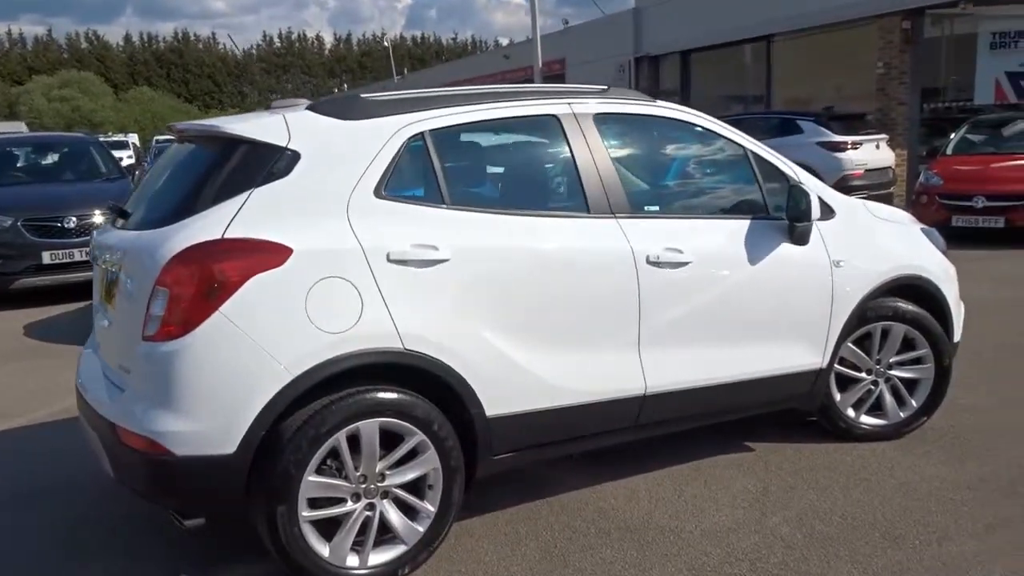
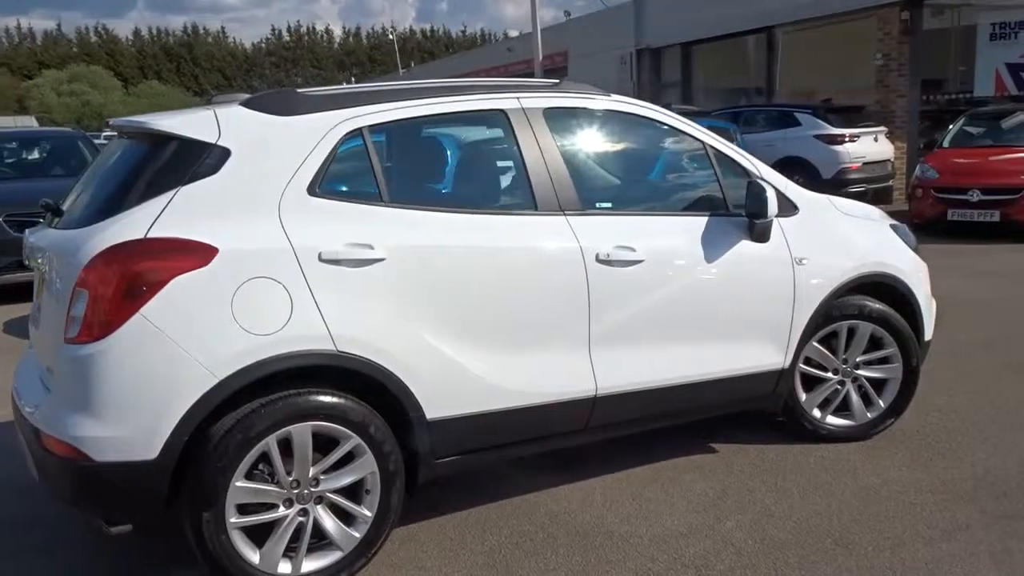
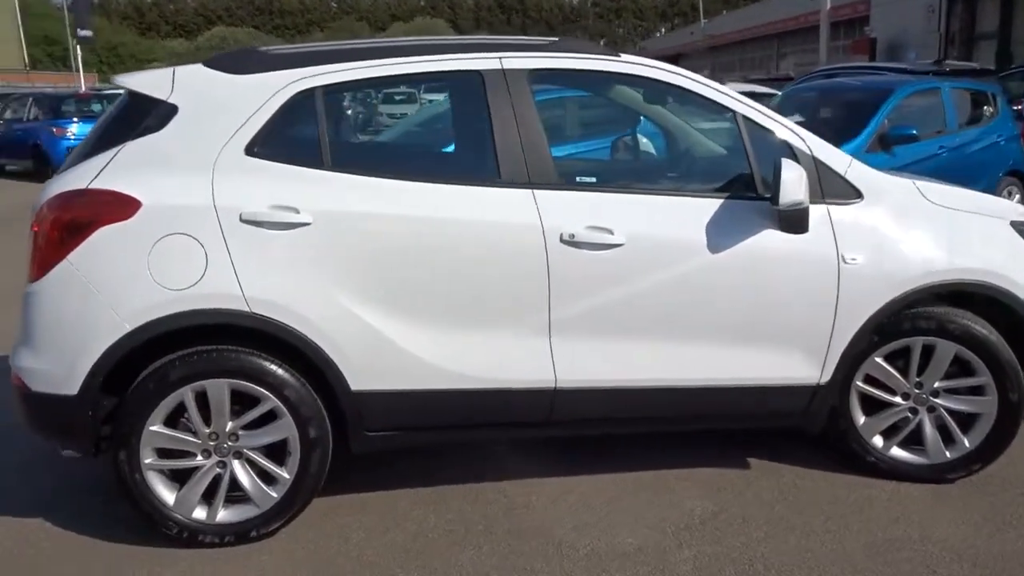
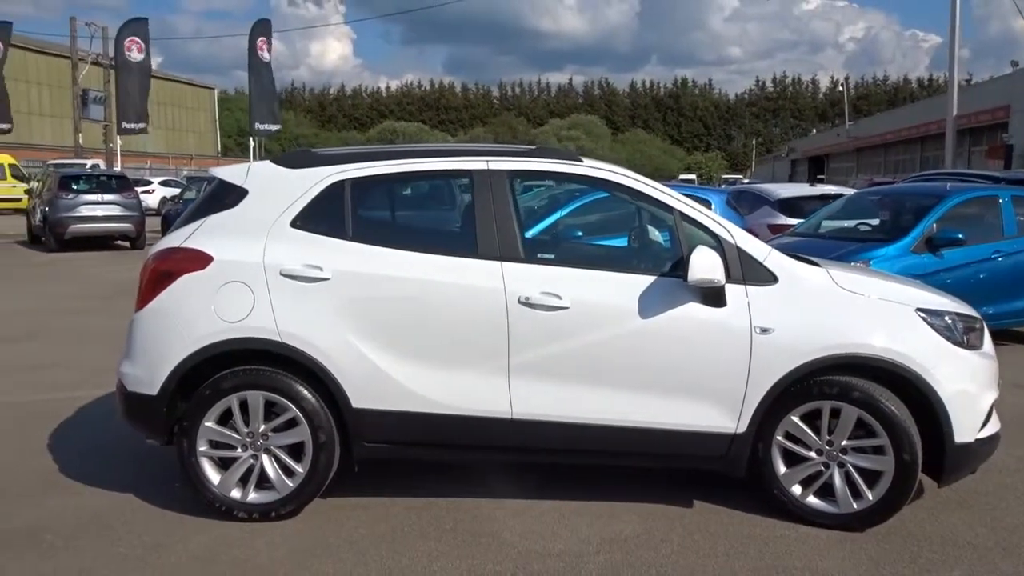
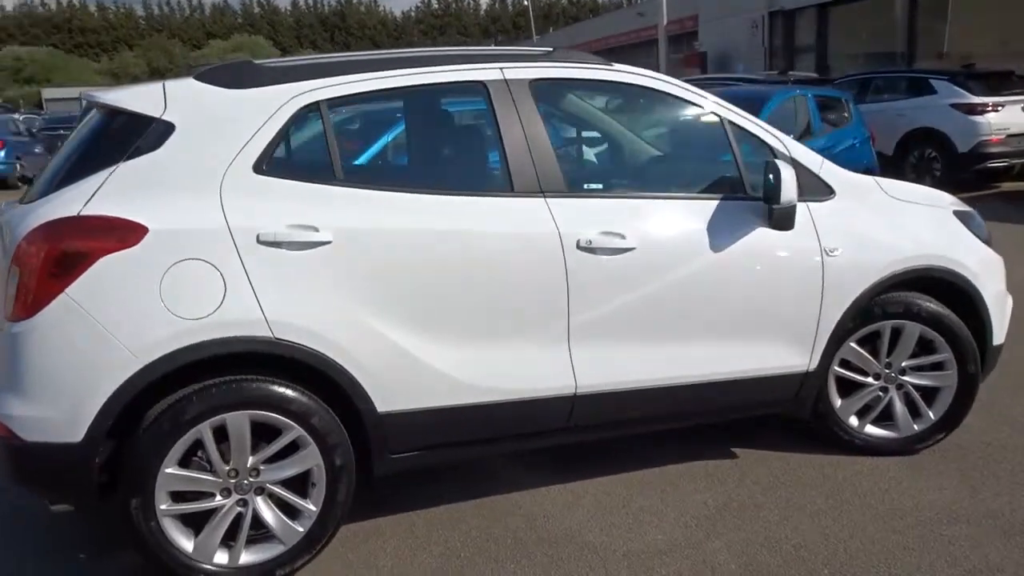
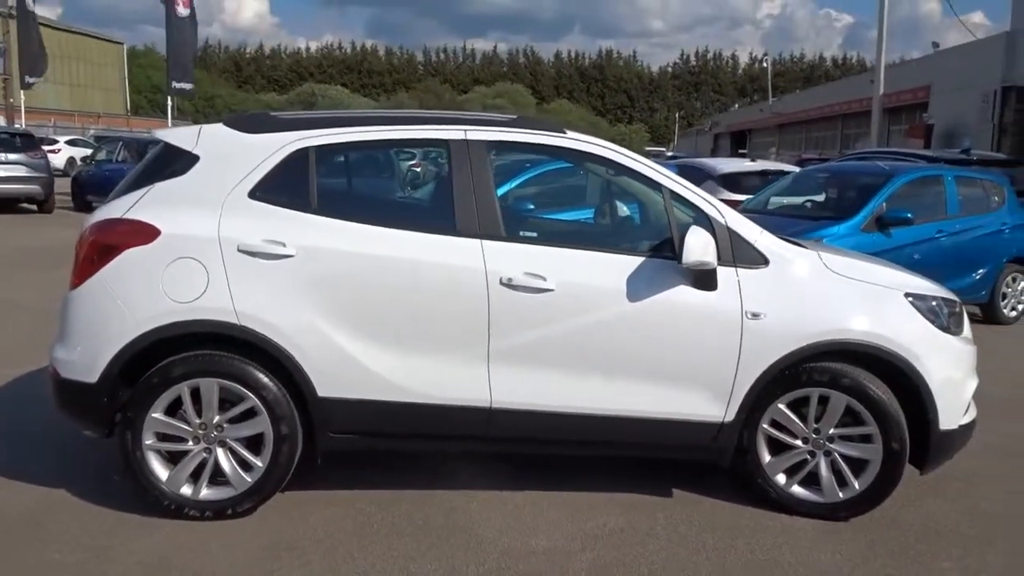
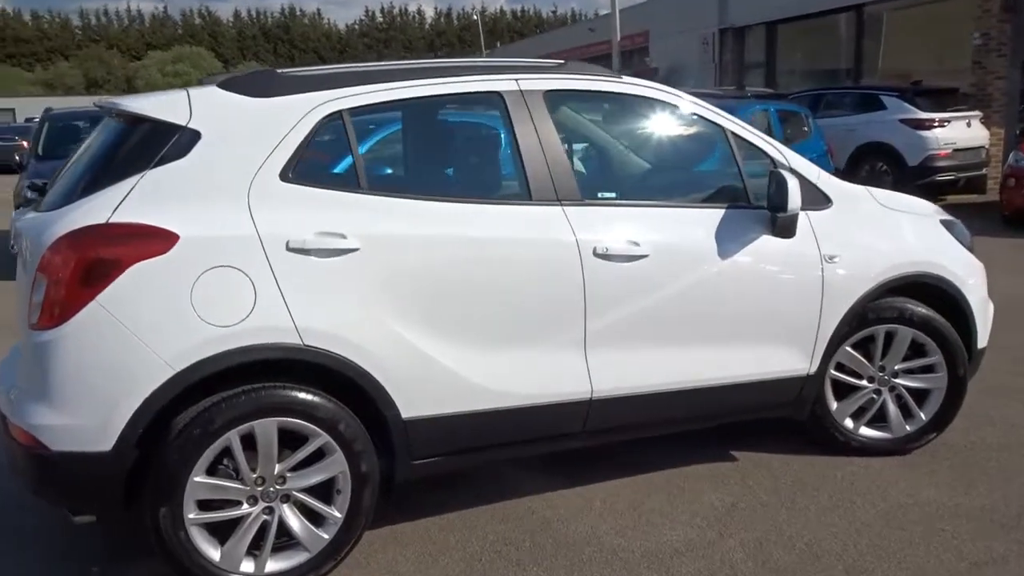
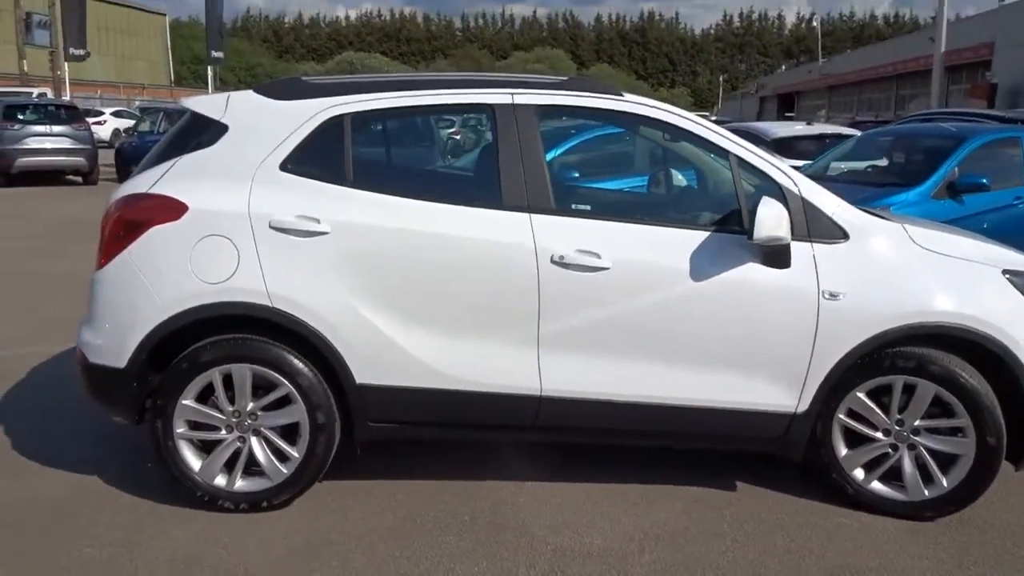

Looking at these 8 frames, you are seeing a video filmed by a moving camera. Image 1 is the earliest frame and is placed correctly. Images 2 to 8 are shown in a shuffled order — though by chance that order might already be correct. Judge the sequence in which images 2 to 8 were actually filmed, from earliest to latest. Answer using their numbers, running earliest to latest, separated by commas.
2, 7, 5, 3, 8, 6, 4
